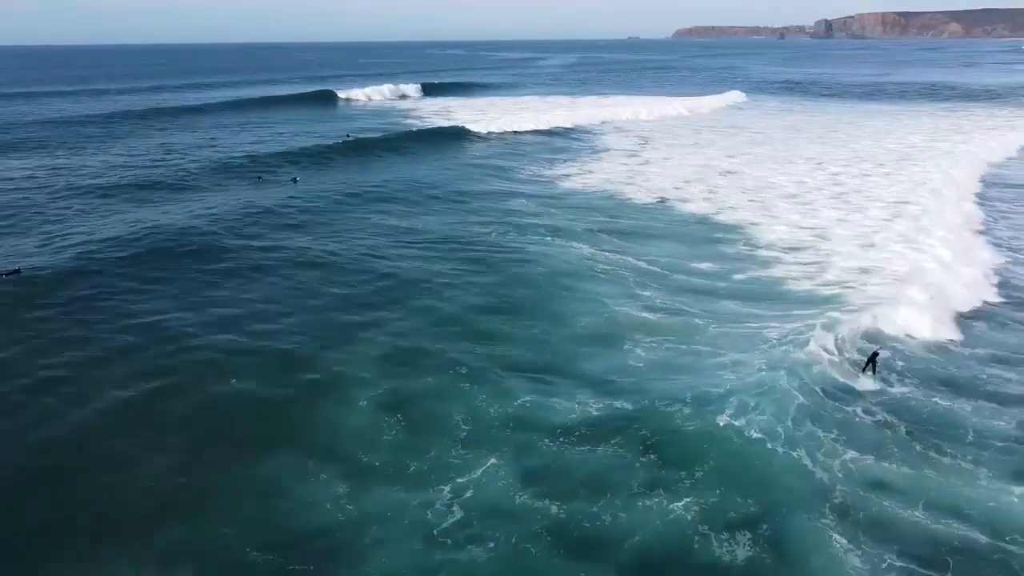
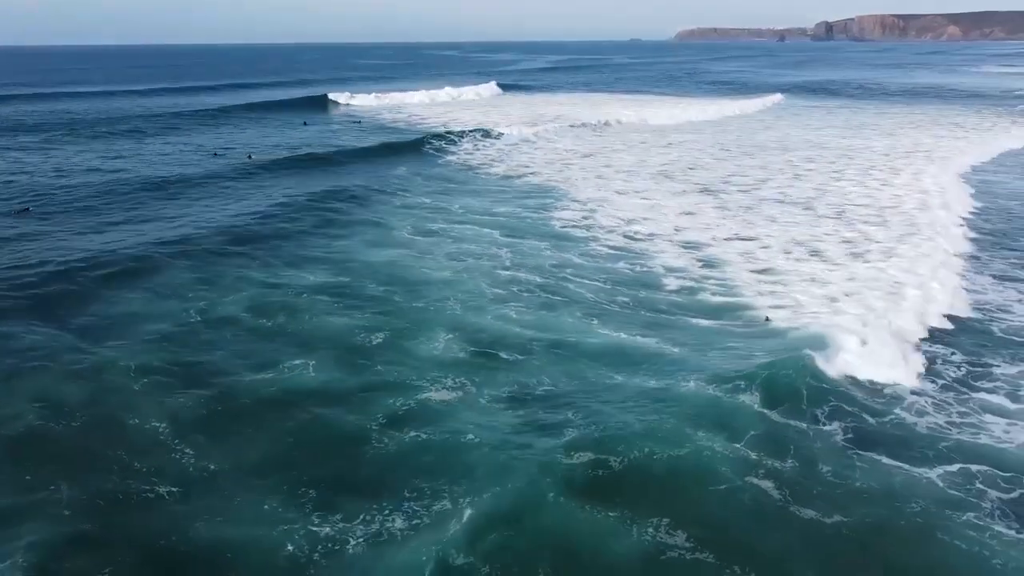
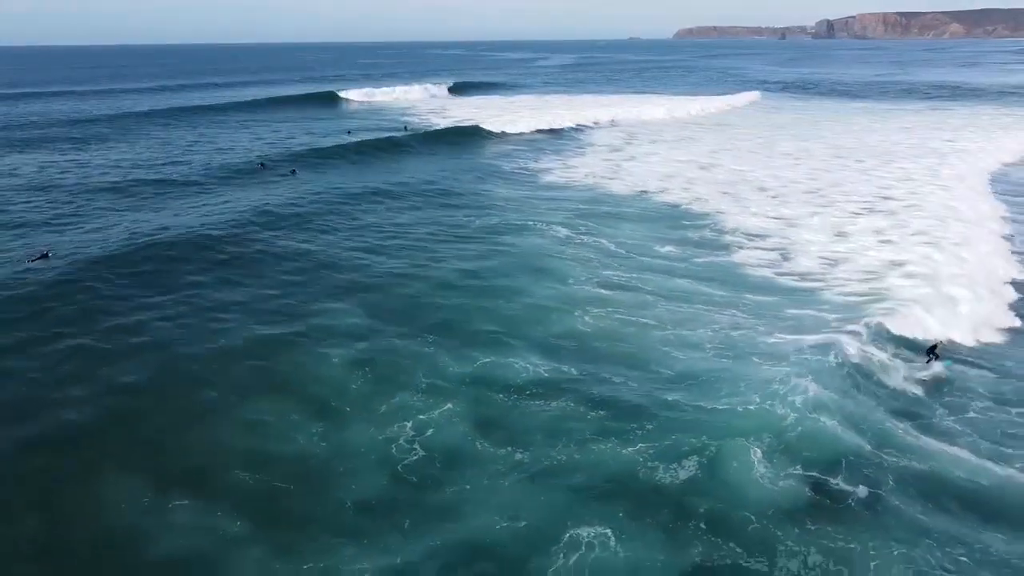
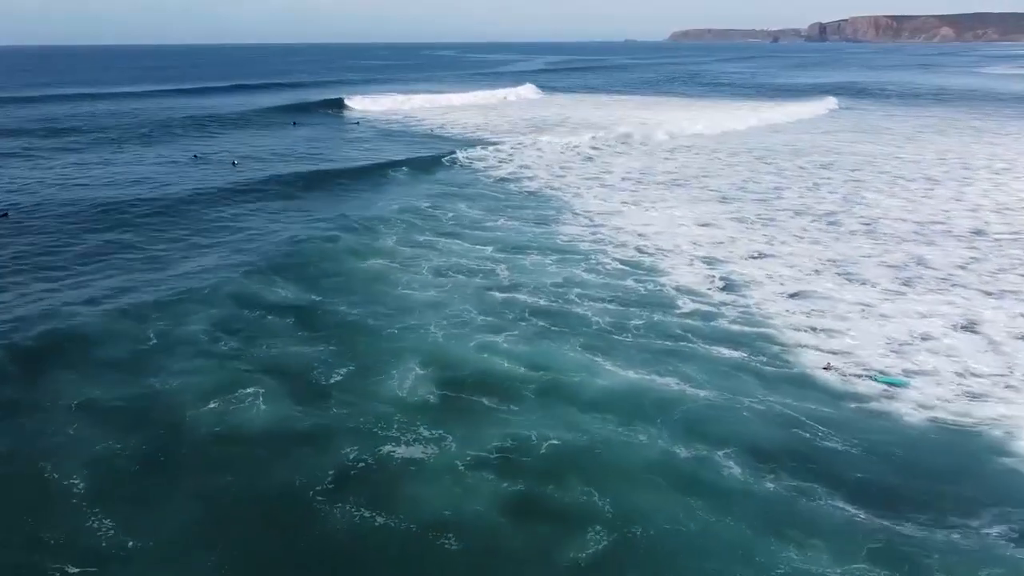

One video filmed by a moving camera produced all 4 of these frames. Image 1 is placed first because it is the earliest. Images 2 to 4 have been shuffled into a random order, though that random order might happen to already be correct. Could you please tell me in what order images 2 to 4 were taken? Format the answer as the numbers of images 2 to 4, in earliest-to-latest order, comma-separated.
3, 2, 4
